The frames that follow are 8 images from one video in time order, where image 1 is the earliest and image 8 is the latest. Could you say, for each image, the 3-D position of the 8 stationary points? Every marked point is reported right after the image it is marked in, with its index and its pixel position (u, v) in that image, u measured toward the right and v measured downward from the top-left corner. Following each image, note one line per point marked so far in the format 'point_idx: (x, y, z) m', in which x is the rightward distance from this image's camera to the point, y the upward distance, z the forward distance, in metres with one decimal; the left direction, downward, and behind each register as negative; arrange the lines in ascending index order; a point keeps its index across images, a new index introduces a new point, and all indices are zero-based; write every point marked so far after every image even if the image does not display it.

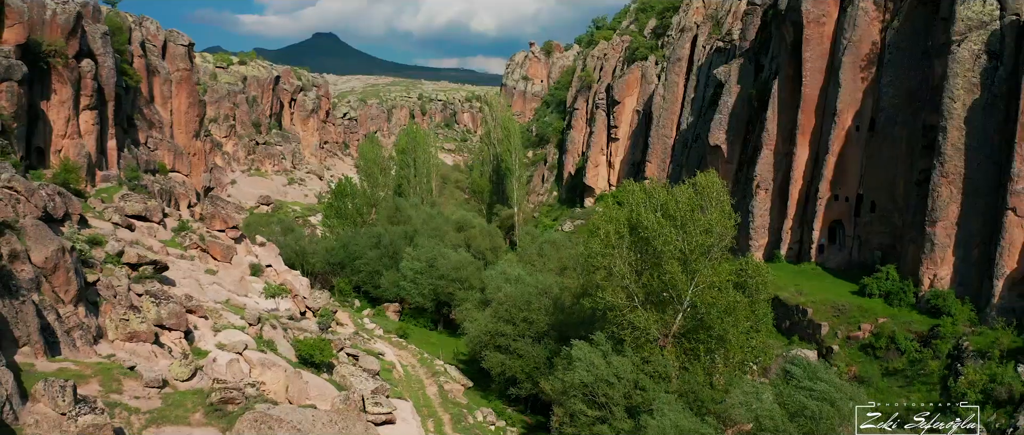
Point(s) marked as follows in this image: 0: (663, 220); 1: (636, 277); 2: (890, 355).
0: (+4.5, -0.1, +20.0) m
1: (+3.8, -1.8, +20.4) m
2: (+11.3, -4.1, +19.8) m
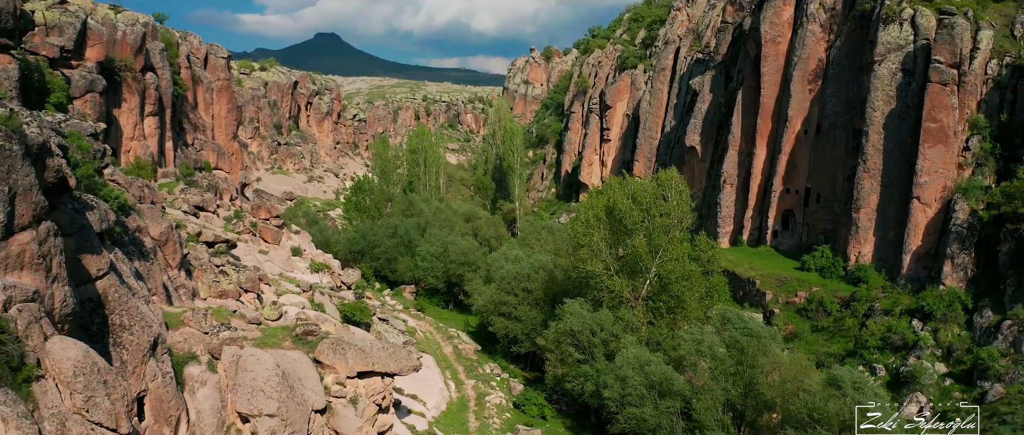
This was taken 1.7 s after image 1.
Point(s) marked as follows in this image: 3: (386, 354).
0: (+4.6, +0.4, +24.8) m
1: (+3.9, -1.3, +25.2) m
2: (+11.4, -3.6, +24.6) m
3: (-3.6, -3.9, +19.3) m
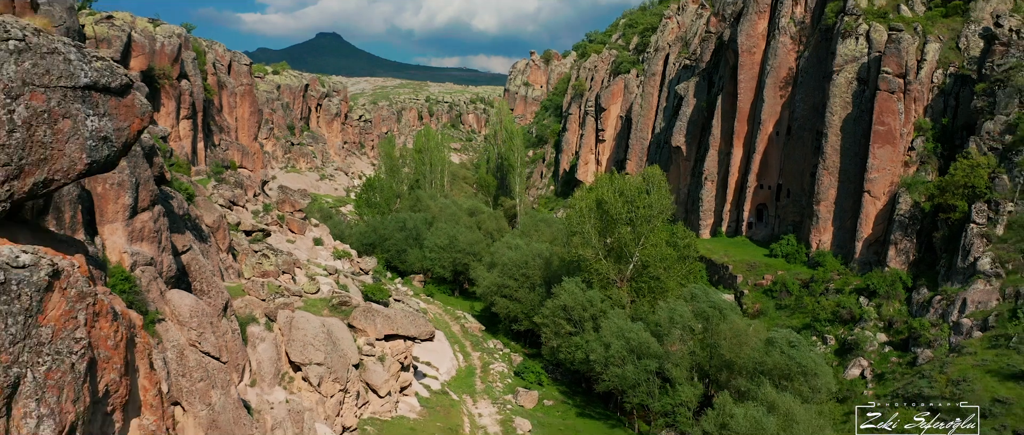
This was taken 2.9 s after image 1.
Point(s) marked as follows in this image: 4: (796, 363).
0: (+4.6, +0.8, +28.2) m
1: (+3.9, -1.0, +28.6) m
2: (+11.4, -3.3, +28.0) m
3: (-3.6, -3.5, +22.8) m
4: (+8.5, -4.3, +19.6) m
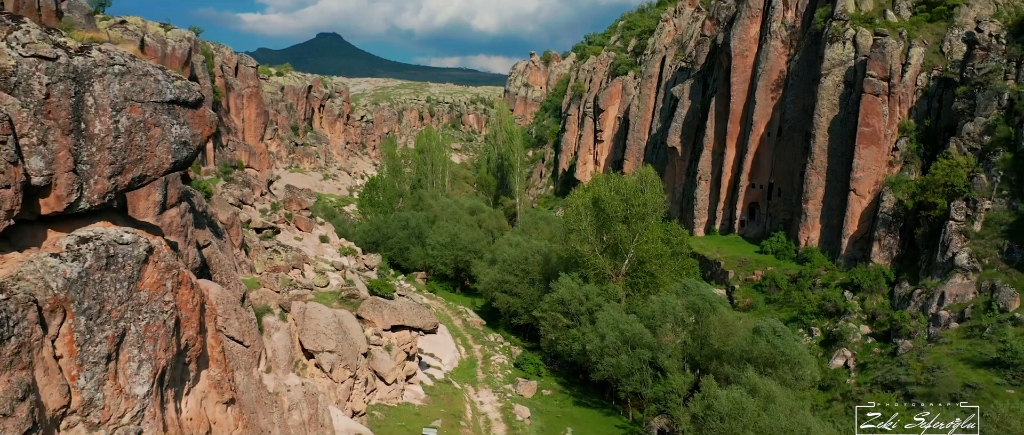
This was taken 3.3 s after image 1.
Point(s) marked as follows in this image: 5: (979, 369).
0: (+4.6, +0.9, +29.4) m
1: (+3.9, -0.9, +29.8) m
2: (+11.4, -3.2, +29.1) m
3: (-3.6, -3.4, +23.9) m
4: (+8.5, -4.2, +20.7) m
5: (+14.0, -4.6, +19.8) m
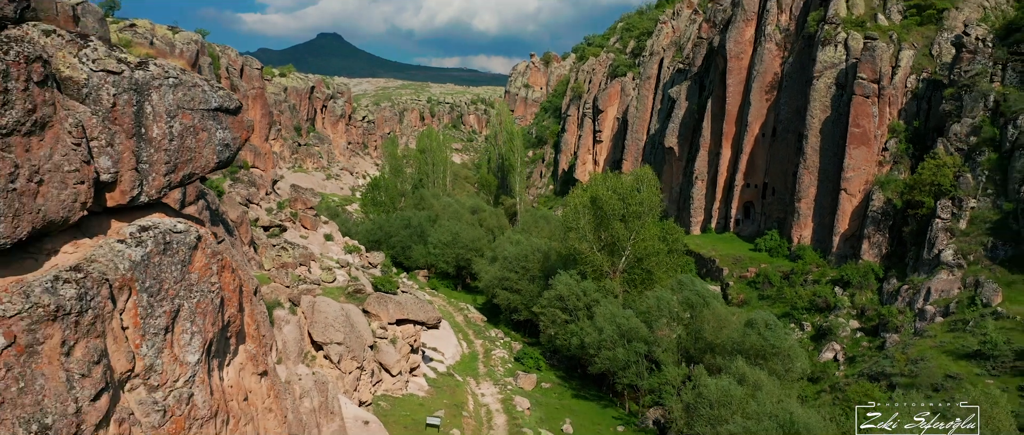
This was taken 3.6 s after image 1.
0: (+4.6, +0.9, +30.2) m
1: (+3.9, -0.8, +30.6) m
2: (+11.5, -3.1, +30.0) m
3: (-3.6, -3.3, +24.8) m
4: (+8.5, -4.1, +21.6) m
5: (+14.0, -4.5, +20.7) m
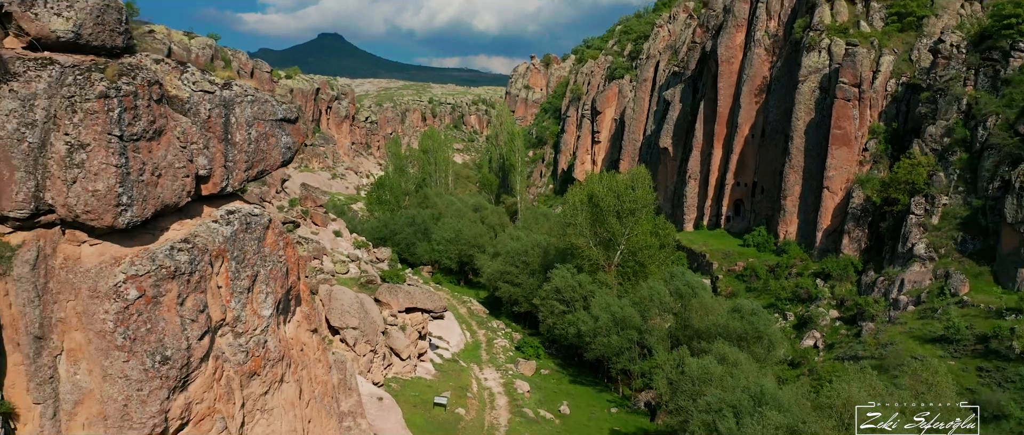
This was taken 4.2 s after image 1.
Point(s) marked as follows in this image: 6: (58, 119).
0: (+4.7, +1.1, +32.0) m
1: (+4.0, -0.6, +32.4) m
2: (+11.5, -3.0, +31.7) m
3: (-3.5, -3.2, +26.5) m
4: (+8.5, -4.0, +23.3) m
5: (+14.0, -4.3, +22.4) m
6: (-4.8, +1.0, +7.0) m
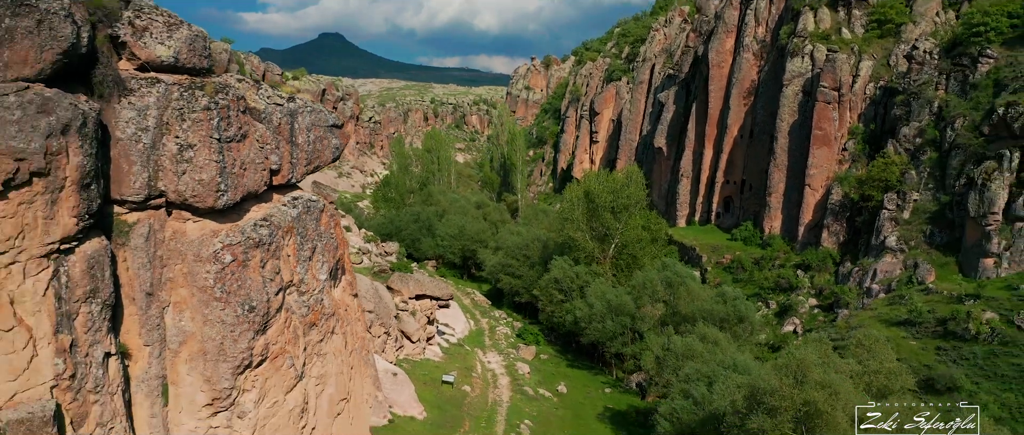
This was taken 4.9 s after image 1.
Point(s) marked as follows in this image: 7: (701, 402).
0: (+4.7, +1.3, +34.1) m
1: (+4.1, -0.4, +34.5) m
2: (+11.6, -2.7, +33.8) m
3: (-3.4, -2.9, +28.7) m
4: (+8.6, -3.7, +25.5) m
5: (+14.1, -4.1, +24.5) m
6: (-4.7, +1.3, +9.1) m
7: (+4.9, -4.9, +17.3) m
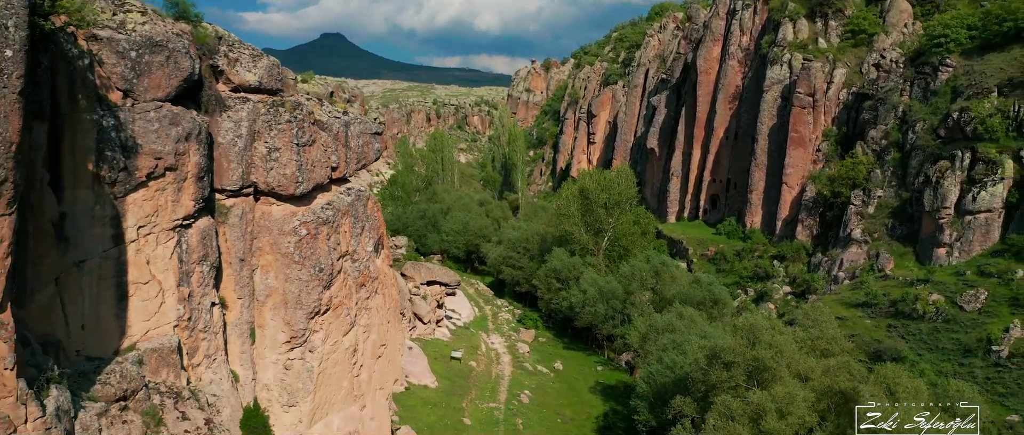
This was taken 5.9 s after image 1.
0: (+4.8, +1.6, +37.2) m
1: (+4.1, -0.1, +37.6) m
2: (+11.6, -2.4, +36.9) m
3: (-3.4, -2.7, +31.7) m
4: (+8.6, -3.5, +28.5) m
5: (+14.2, -3.8, +27.6) m
6: (-4.6, +1.6, +12.2) m
7: (+5.0, -4.6, +20.4) m
